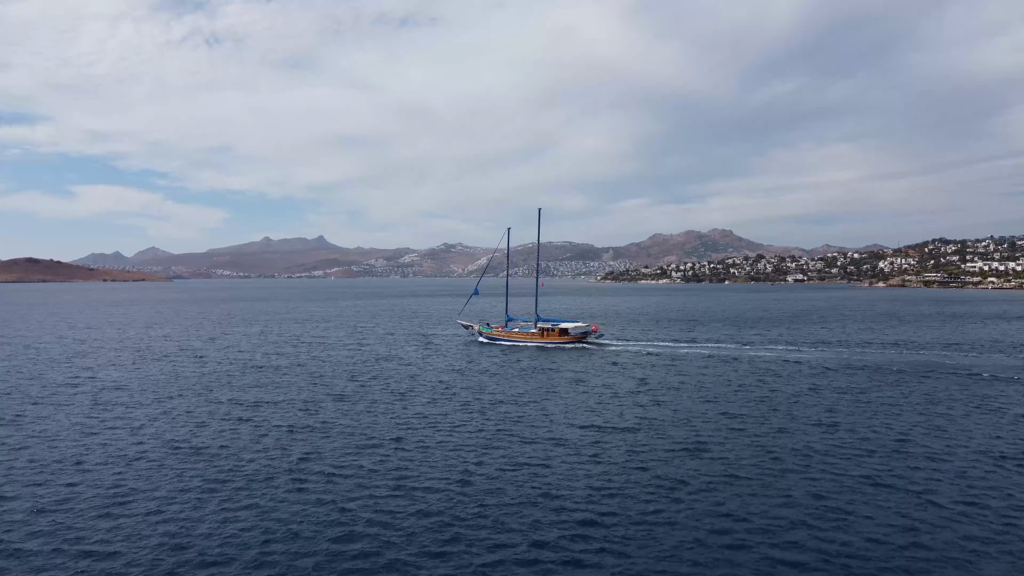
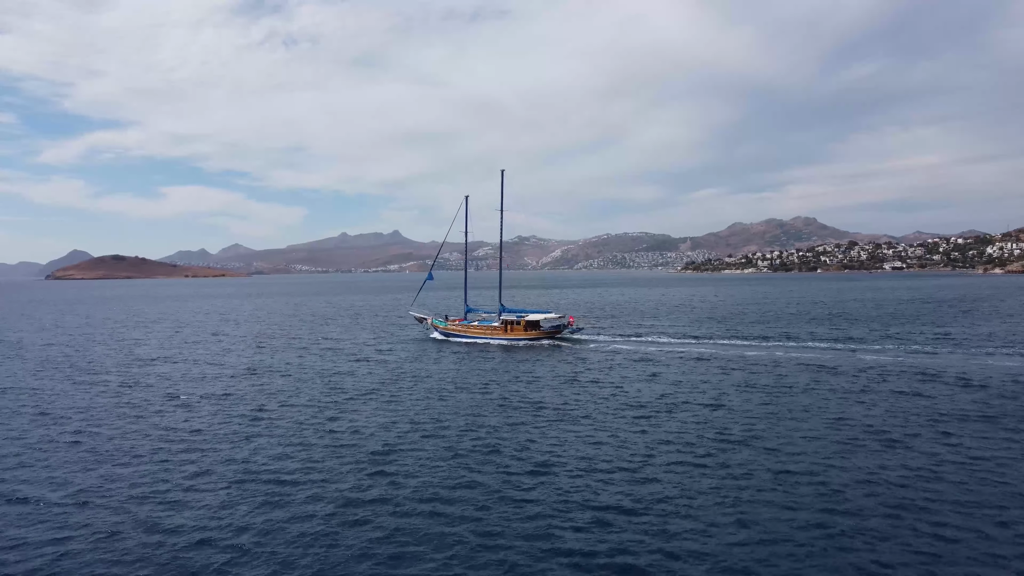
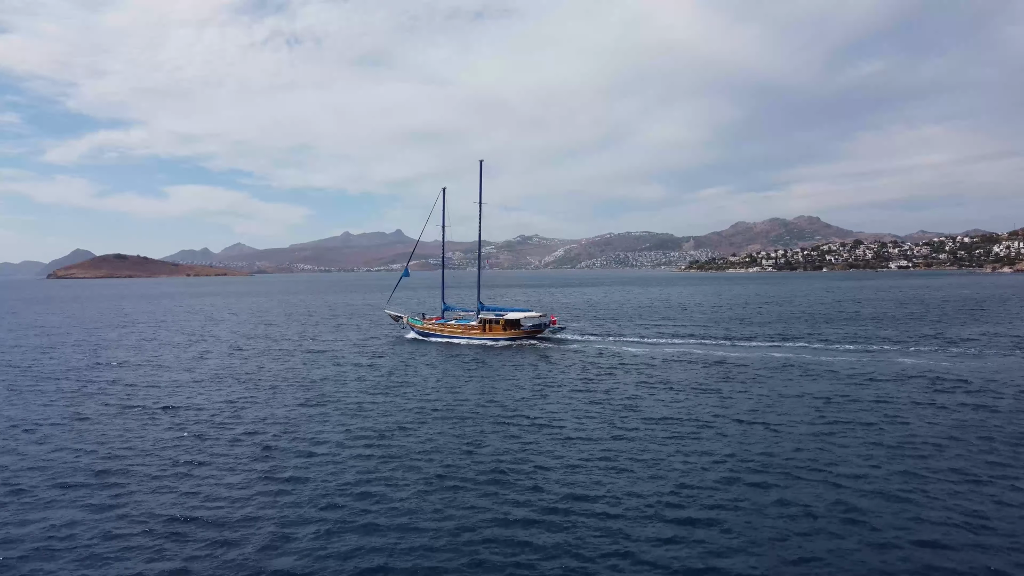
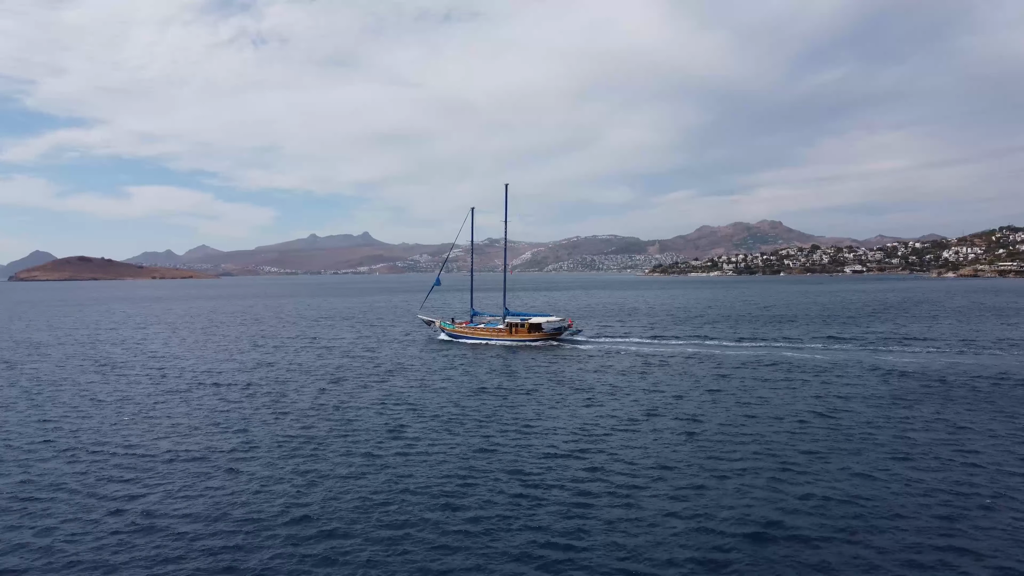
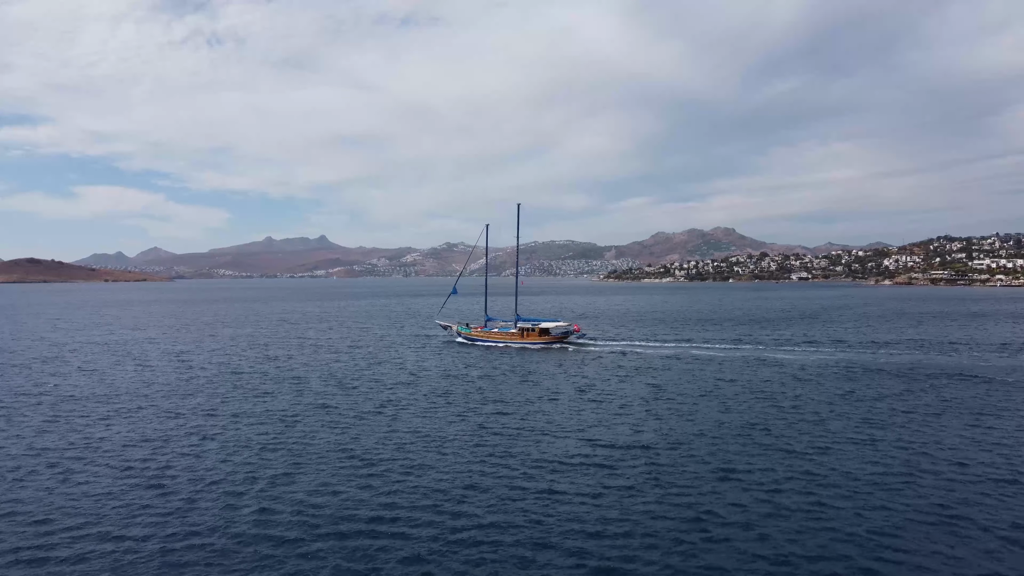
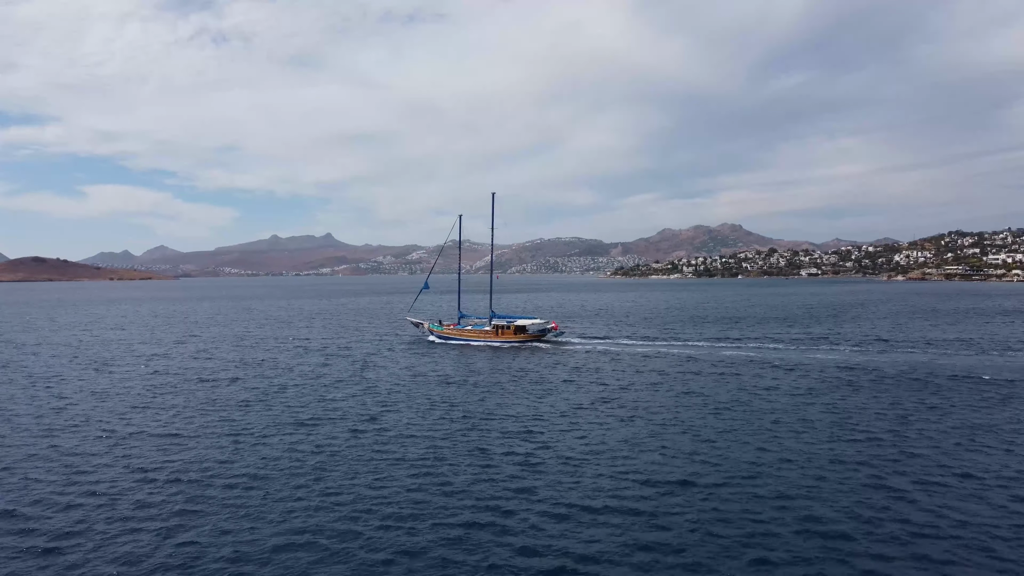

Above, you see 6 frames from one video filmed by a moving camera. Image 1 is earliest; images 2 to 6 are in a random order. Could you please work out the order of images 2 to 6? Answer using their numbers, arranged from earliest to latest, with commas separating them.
5, 6, 4, 2, 3
